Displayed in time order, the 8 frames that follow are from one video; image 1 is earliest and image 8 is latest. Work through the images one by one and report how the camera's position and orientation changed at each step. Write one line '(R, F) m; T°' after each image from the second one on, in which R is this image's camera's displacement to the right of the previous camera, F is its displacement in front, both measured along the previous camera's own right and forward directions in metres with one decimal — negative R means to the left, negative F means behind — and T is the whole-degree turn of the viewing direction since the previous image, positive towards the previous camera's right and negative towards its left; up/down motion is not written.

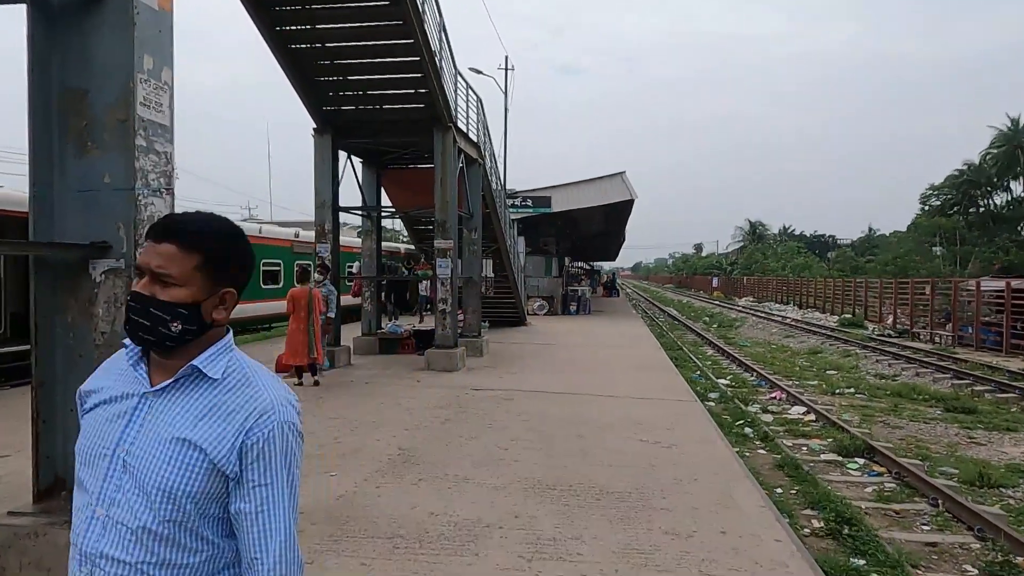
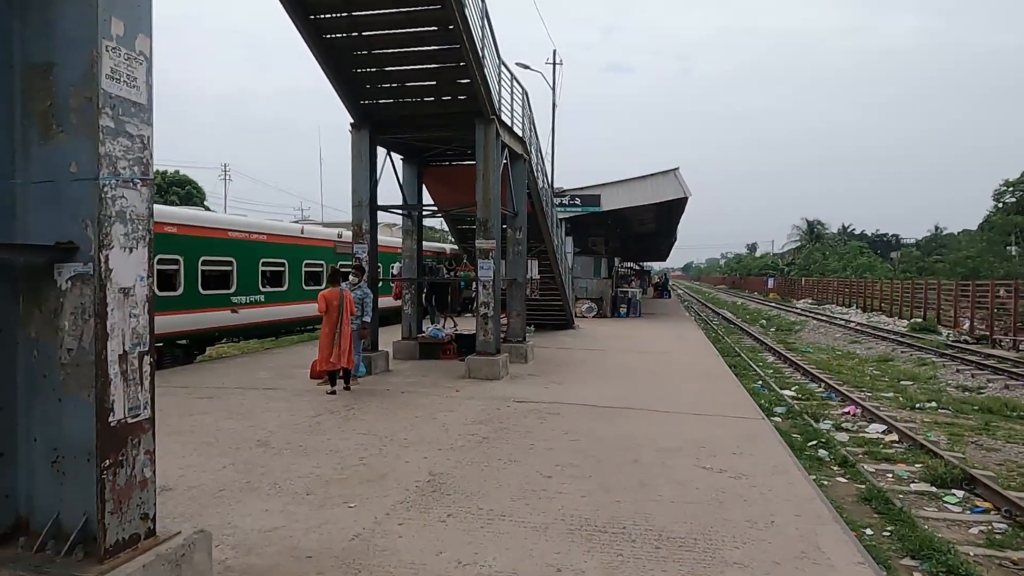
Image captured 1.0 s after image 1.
(0.0, +0.7) m; -4°
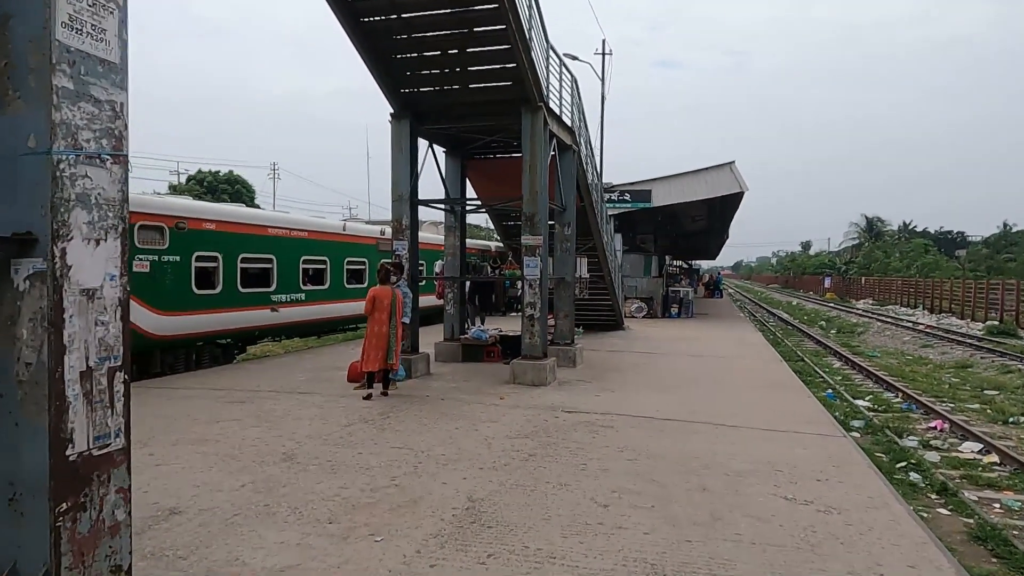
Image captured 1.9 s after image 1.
(0.0, +0.7) m; -4°
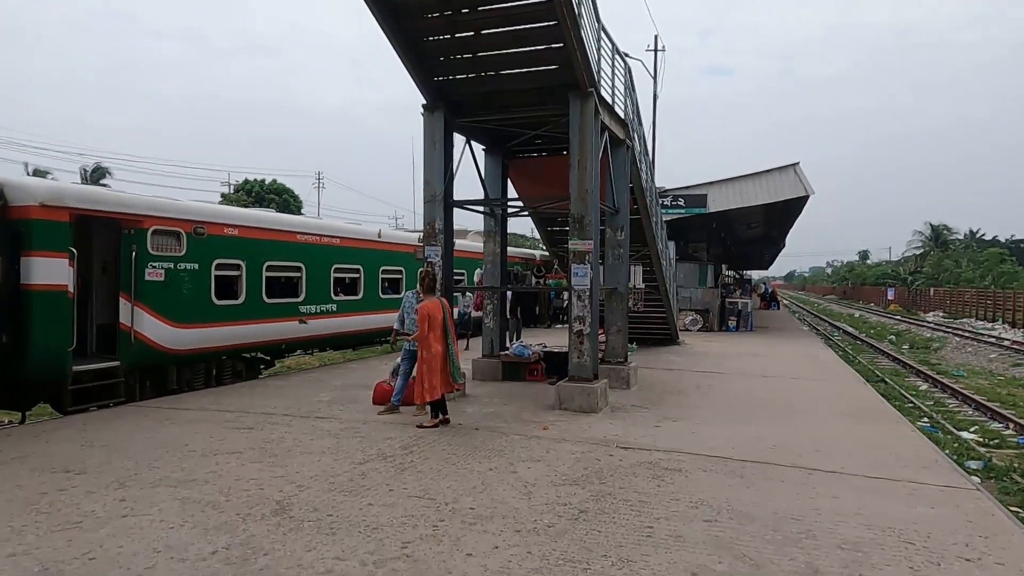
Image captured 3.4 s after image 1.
(0.0, +1.2) m; -4°
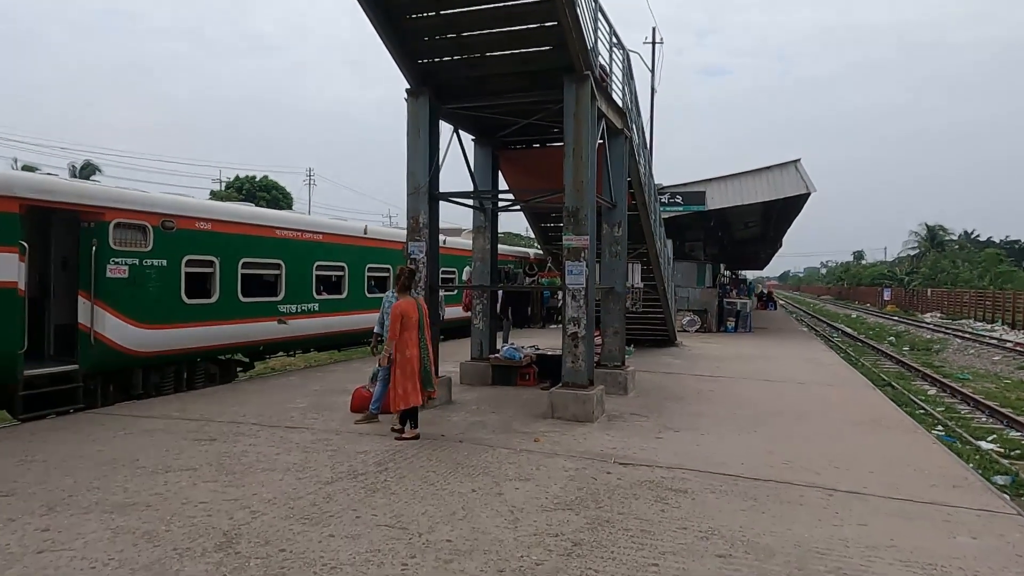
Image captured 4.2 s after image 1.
(+0.1, +0.6) m; 0°
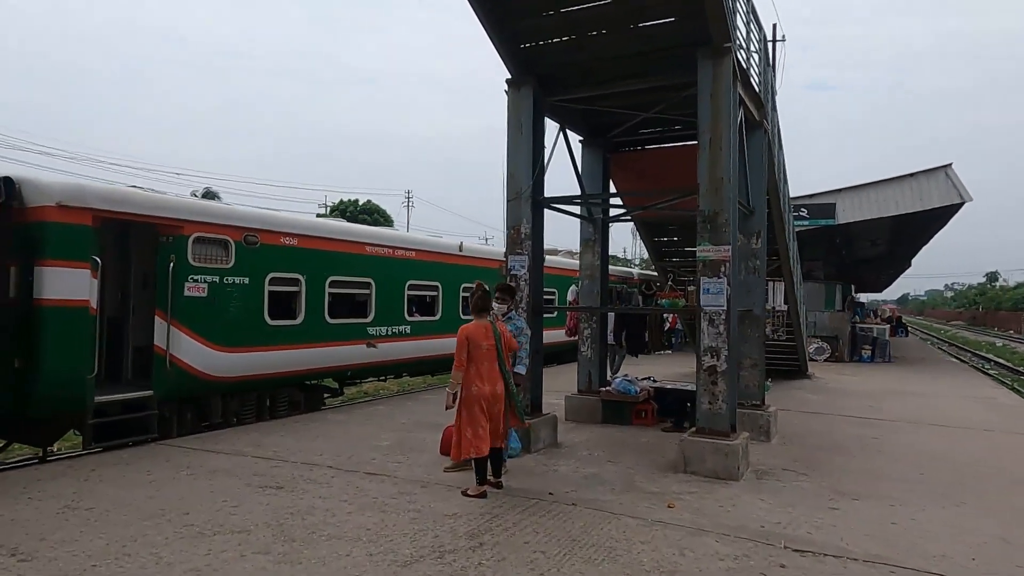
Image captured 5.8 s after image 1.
(-0.3, +1.3) m; -8°
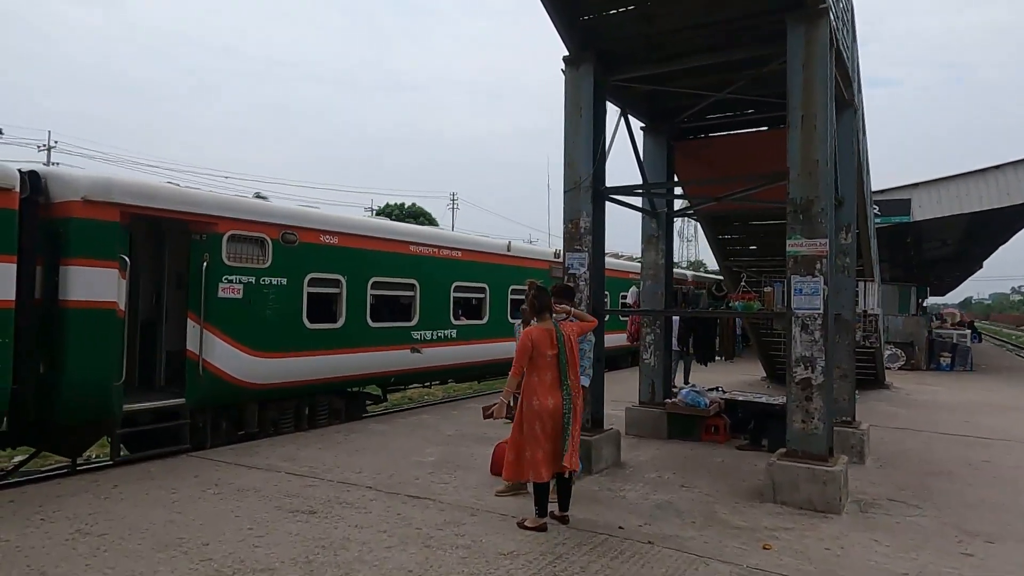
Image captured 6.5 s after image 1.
(-0.1, +0.7) m; -4°
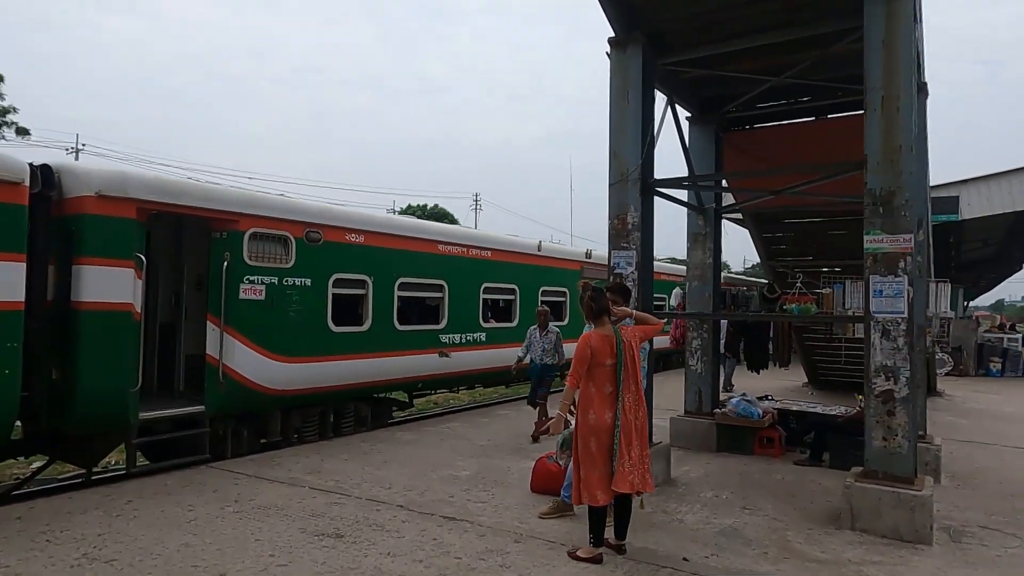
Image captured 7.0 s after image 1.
(-0.2, +0.5) m; -2°
